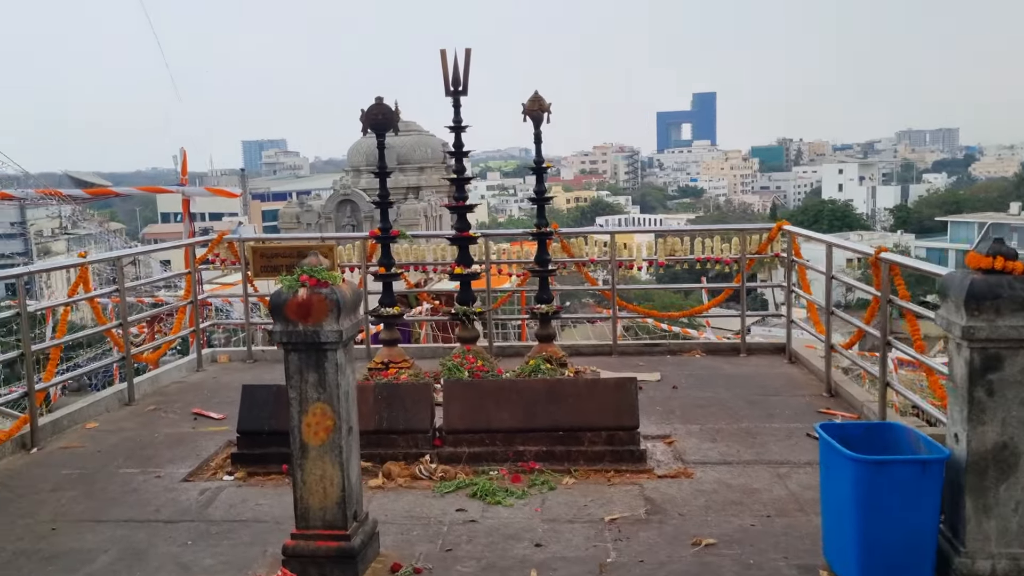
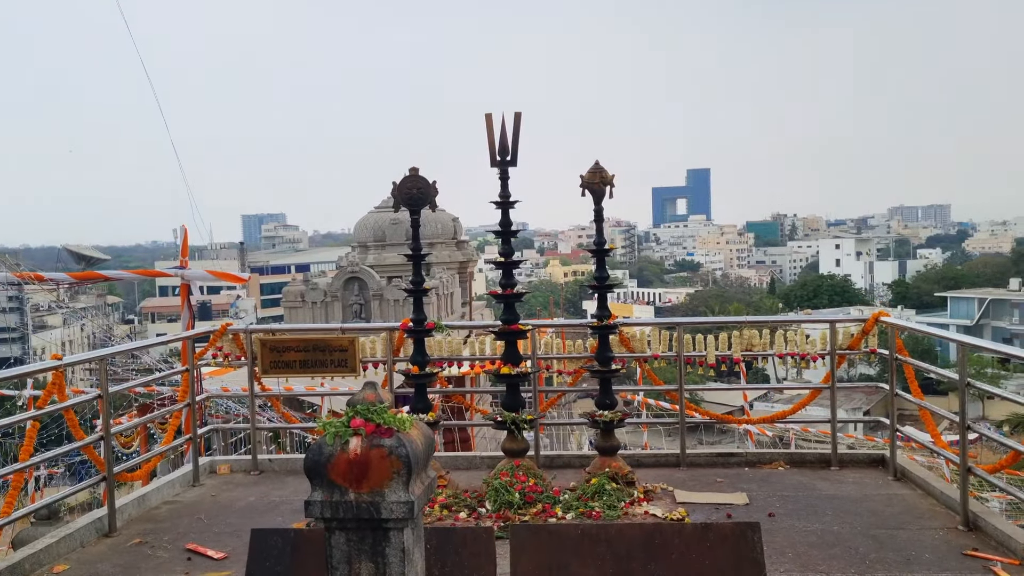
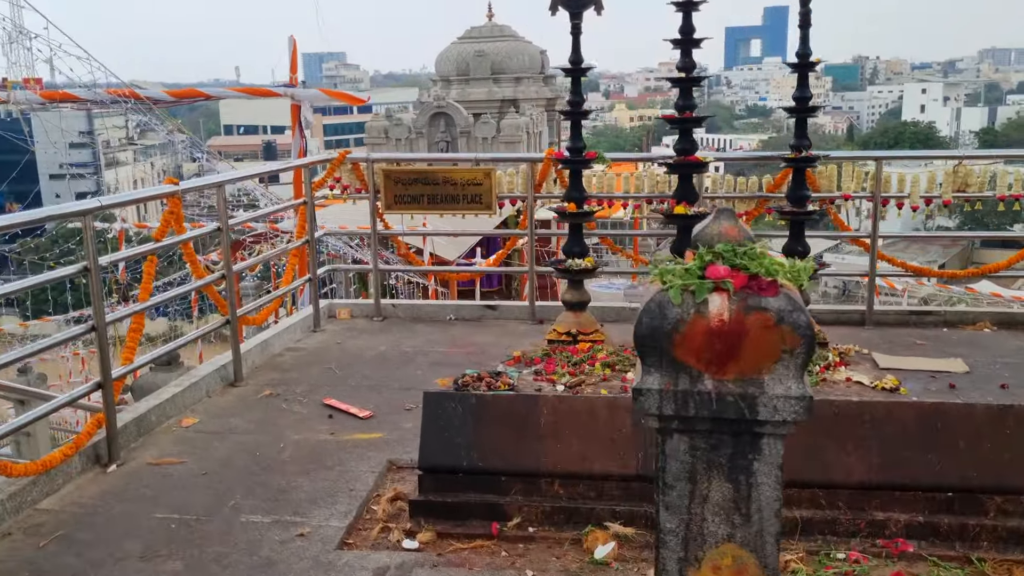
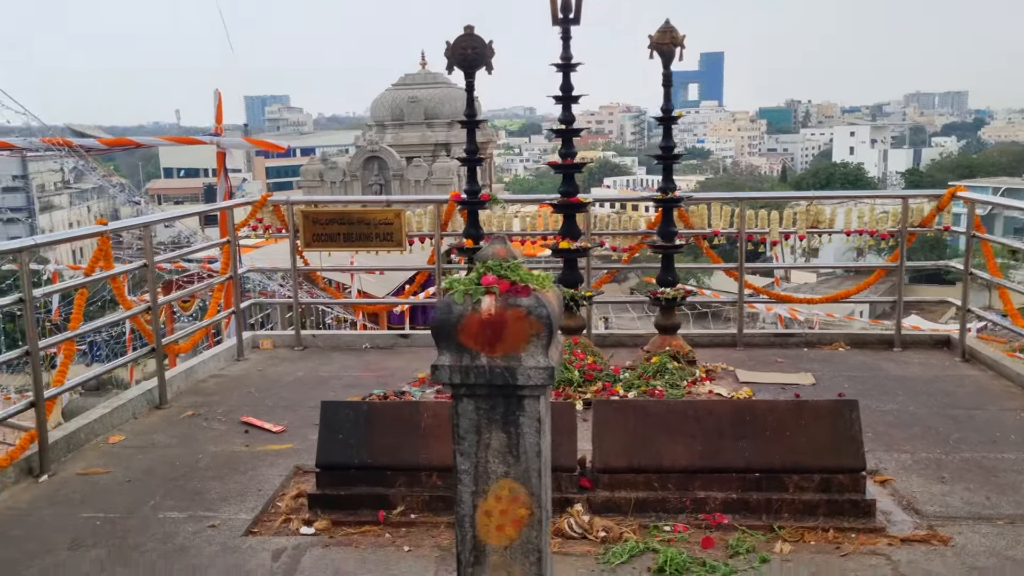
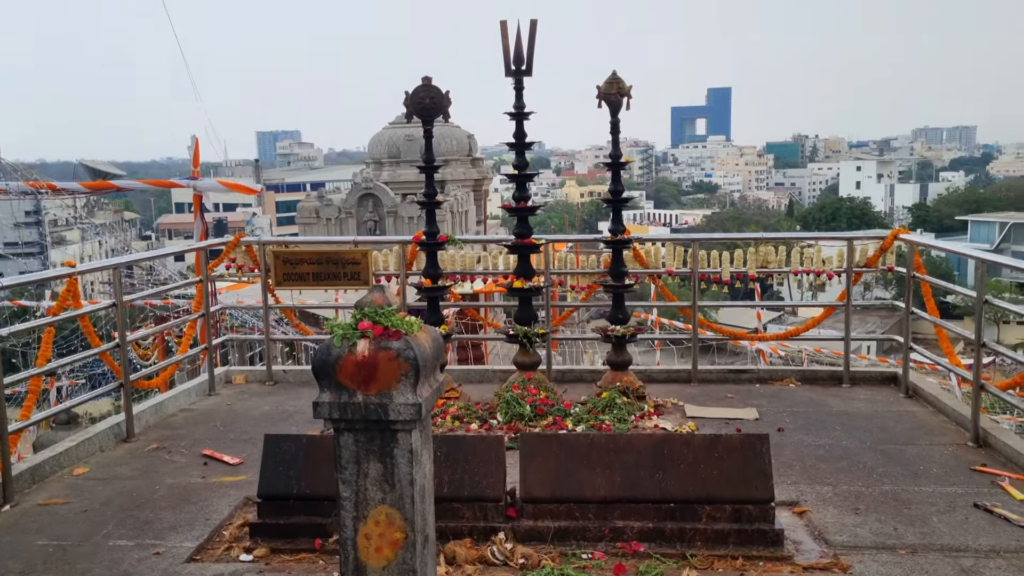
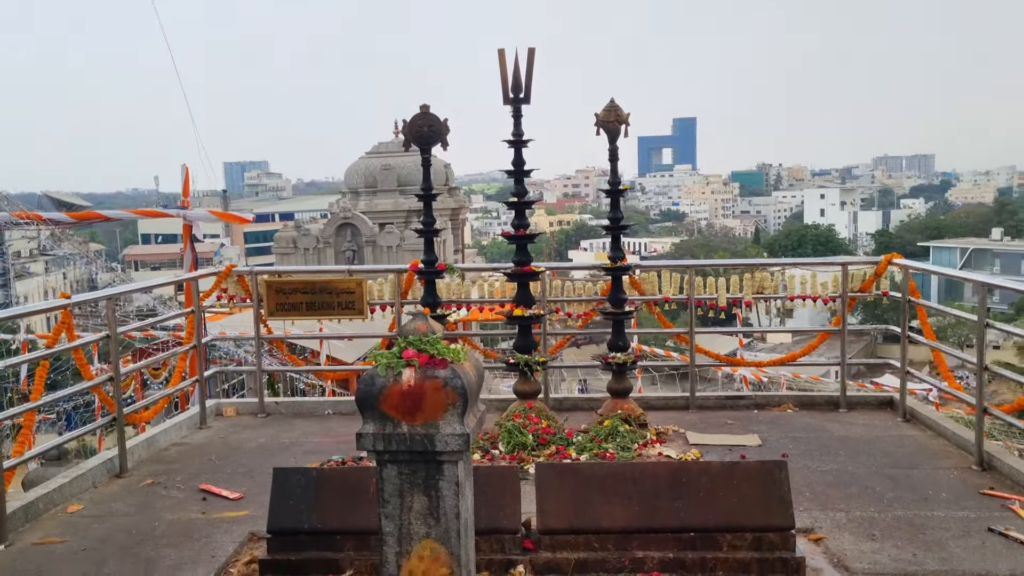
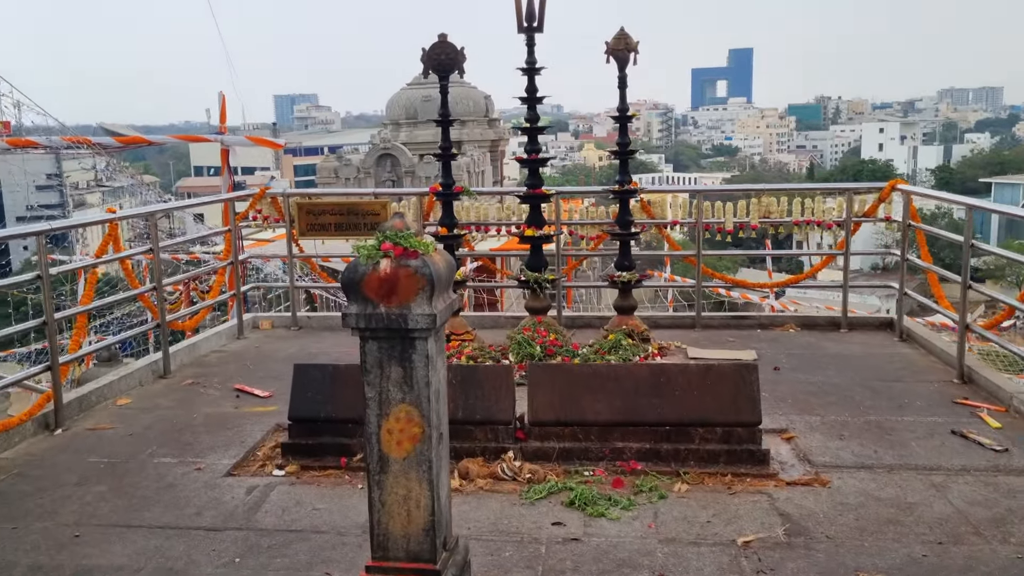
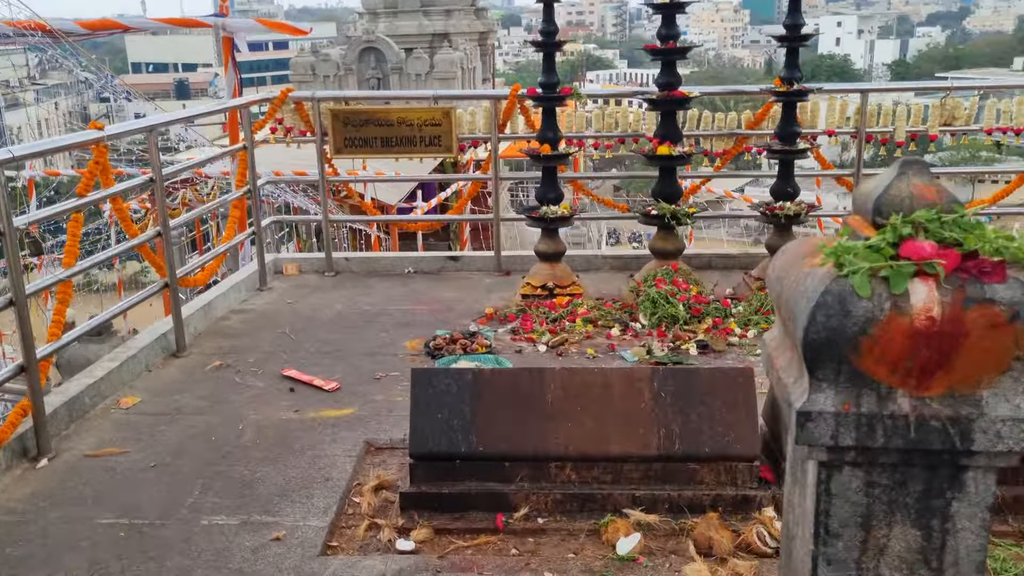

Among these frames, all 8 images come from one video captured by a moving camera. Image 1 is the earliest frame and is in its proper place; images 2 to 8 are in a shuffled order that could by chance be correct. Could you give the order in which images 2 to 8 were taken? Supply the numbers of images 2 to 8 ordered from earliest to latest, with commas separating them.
7, 5, 2, 6, 4, 3, 8
